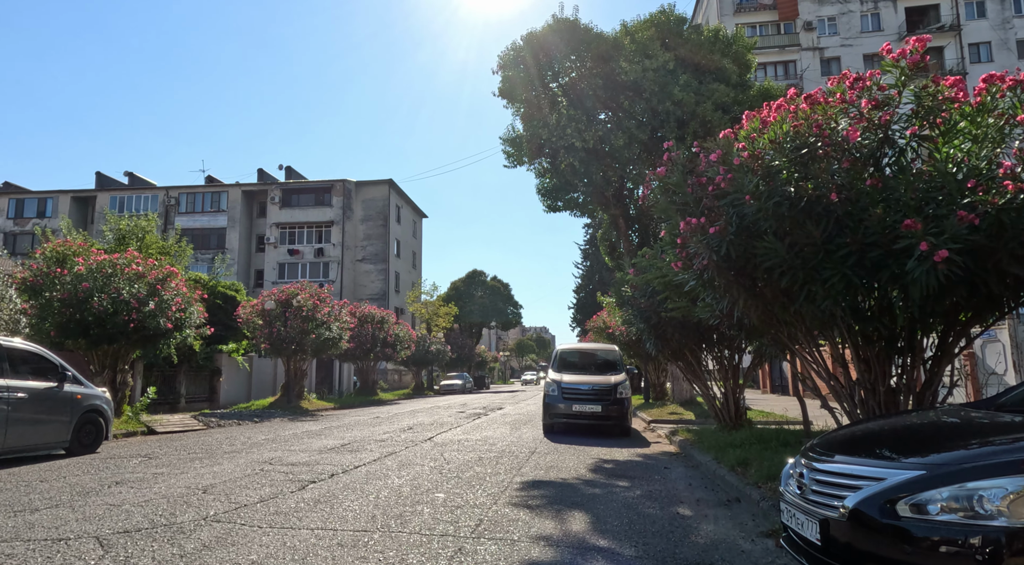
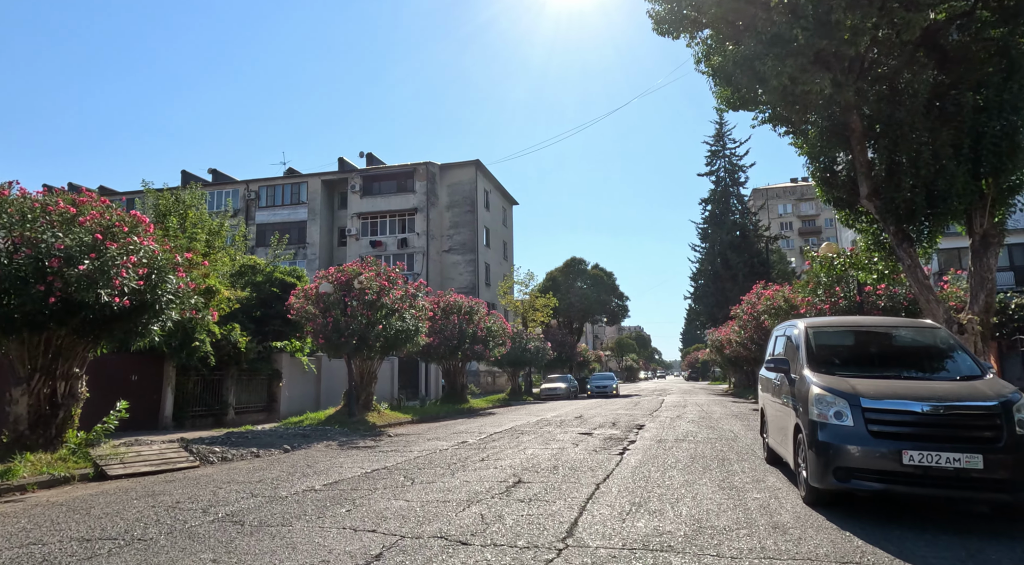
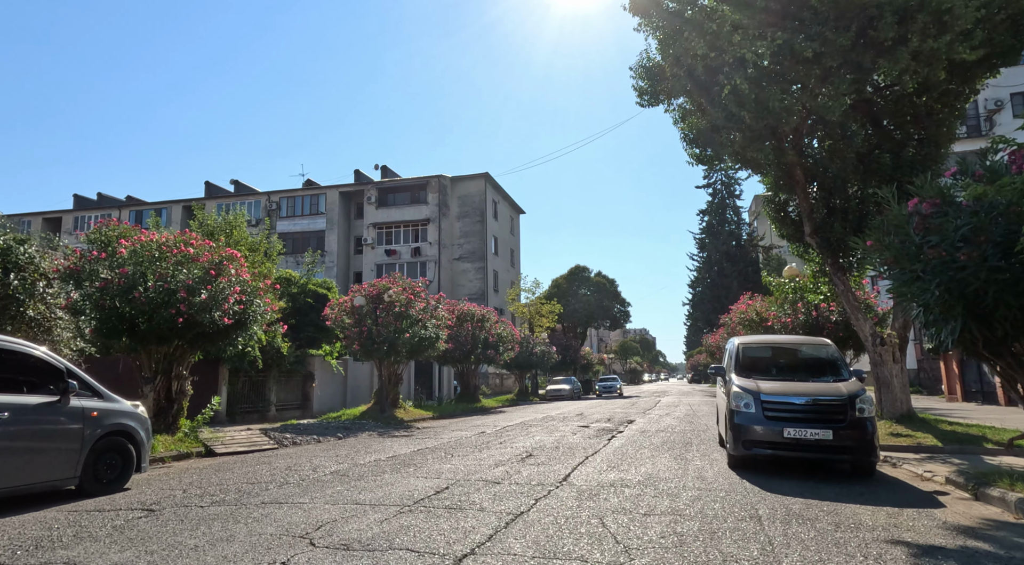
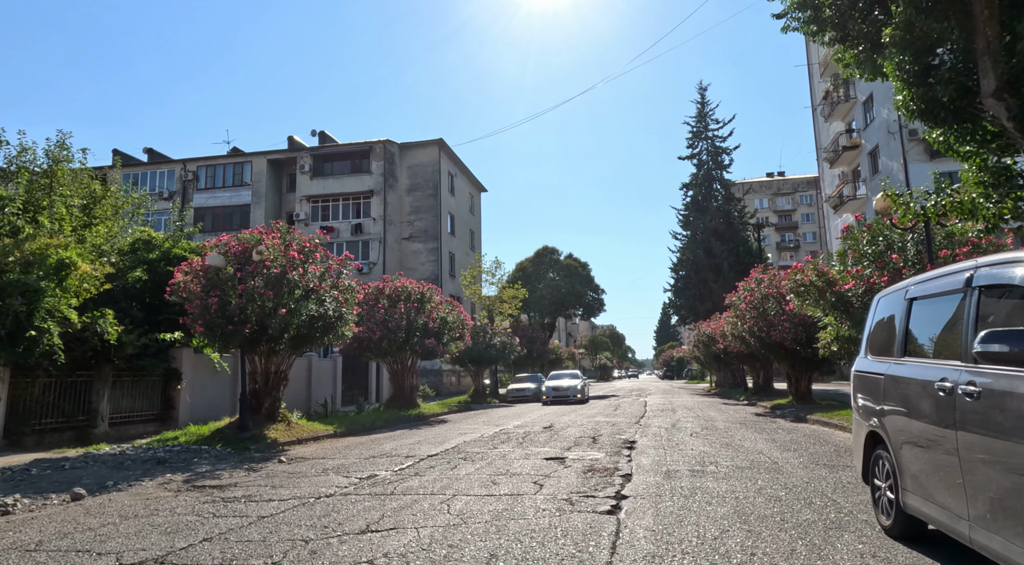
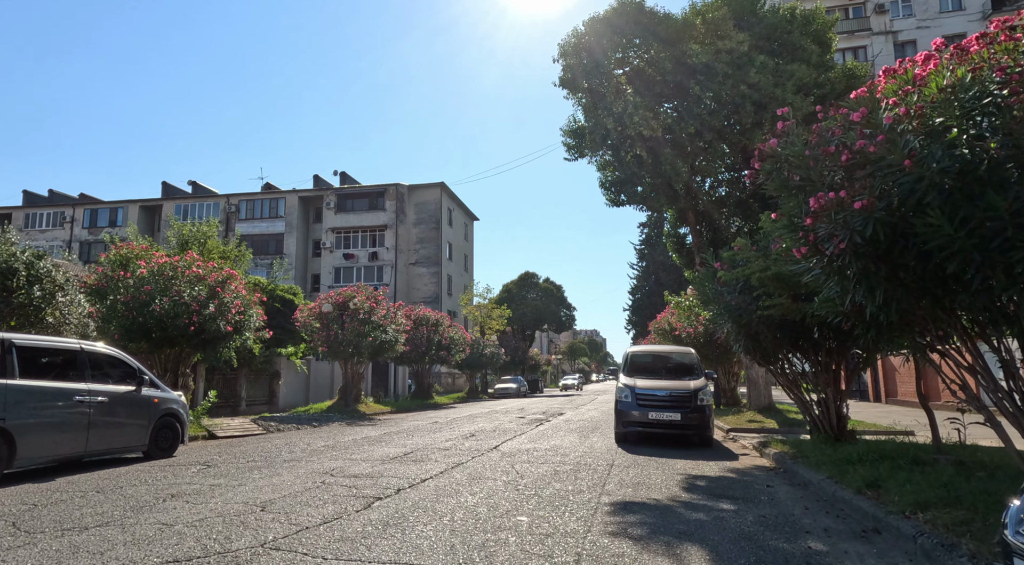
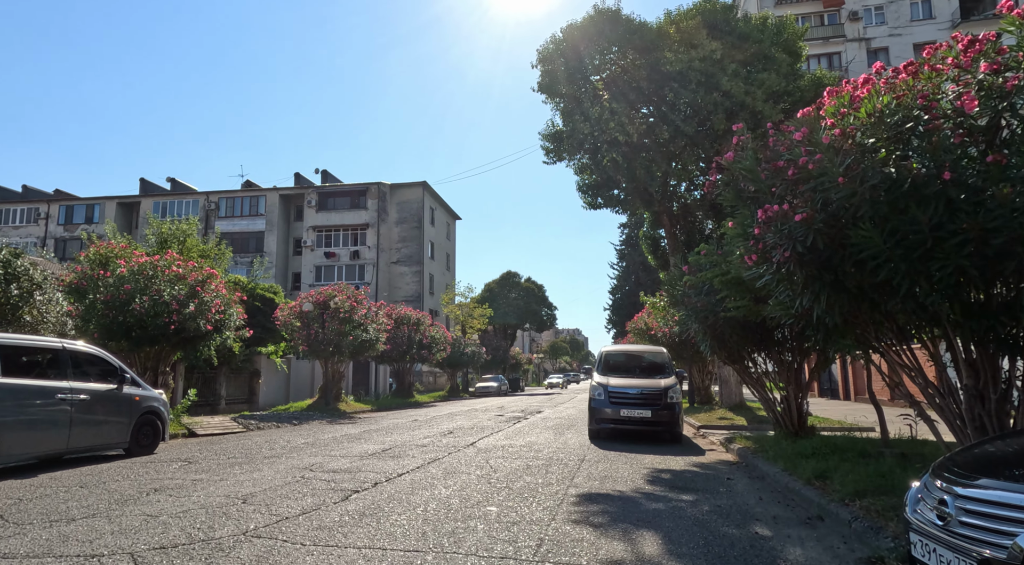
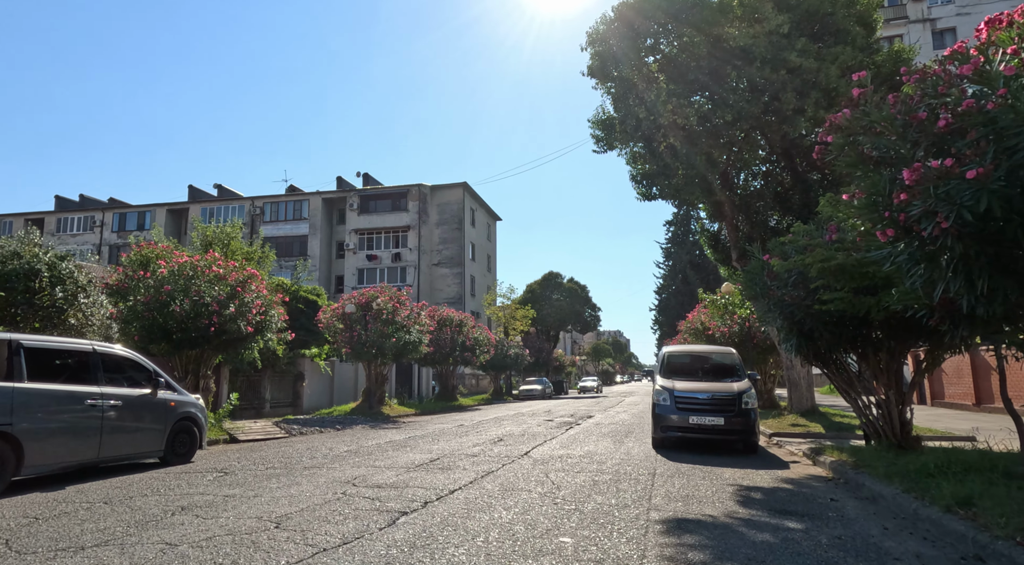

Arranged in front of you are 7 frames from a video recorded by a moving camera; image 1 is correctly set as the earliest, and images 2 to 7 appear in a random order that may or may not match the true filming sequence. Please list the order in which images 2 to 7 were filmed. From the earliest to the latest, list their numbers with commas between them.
6, 5, 7, 3, 2, 4
